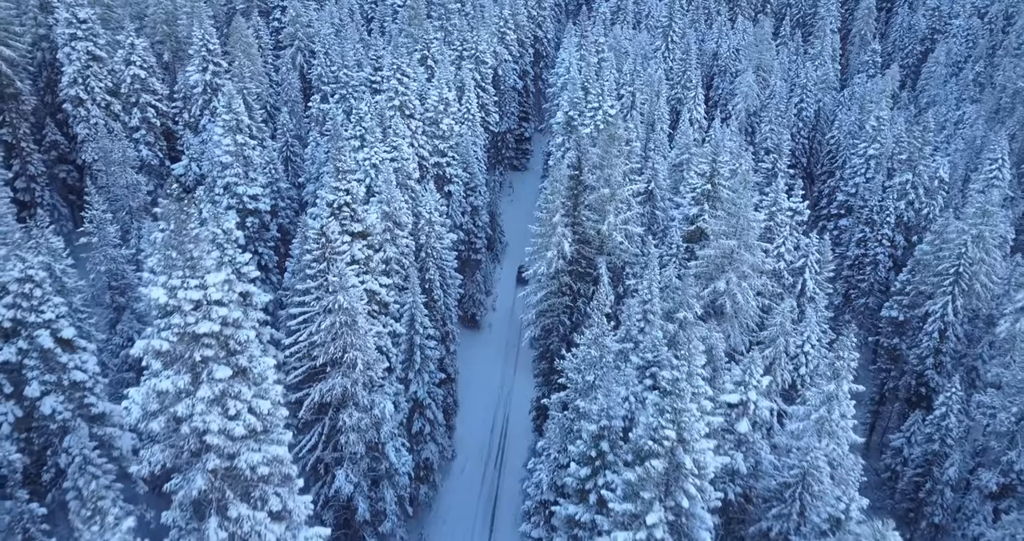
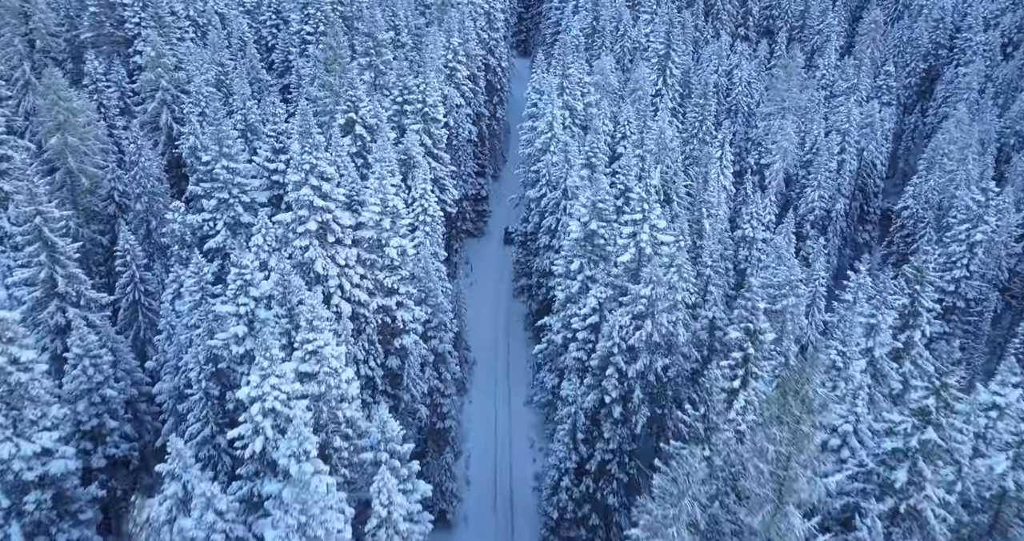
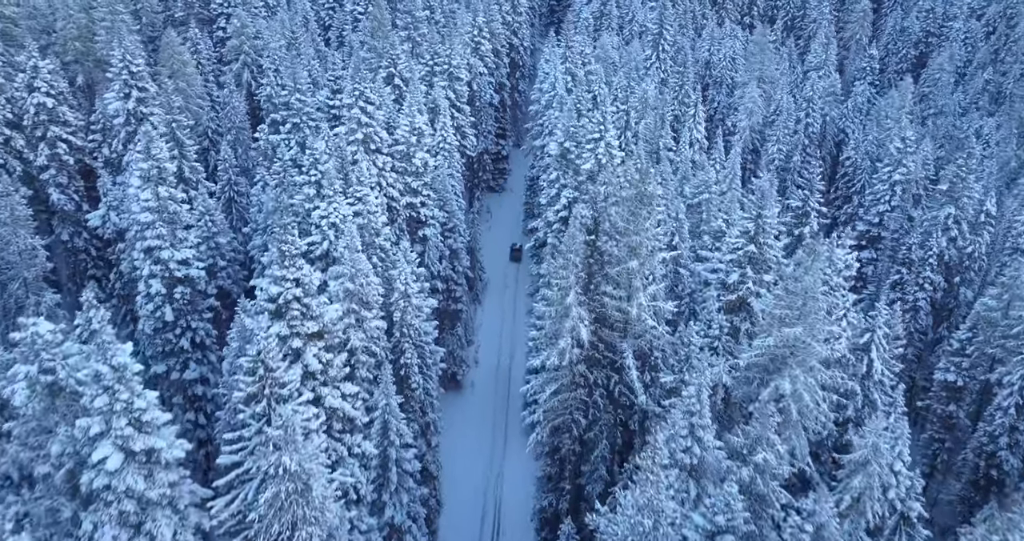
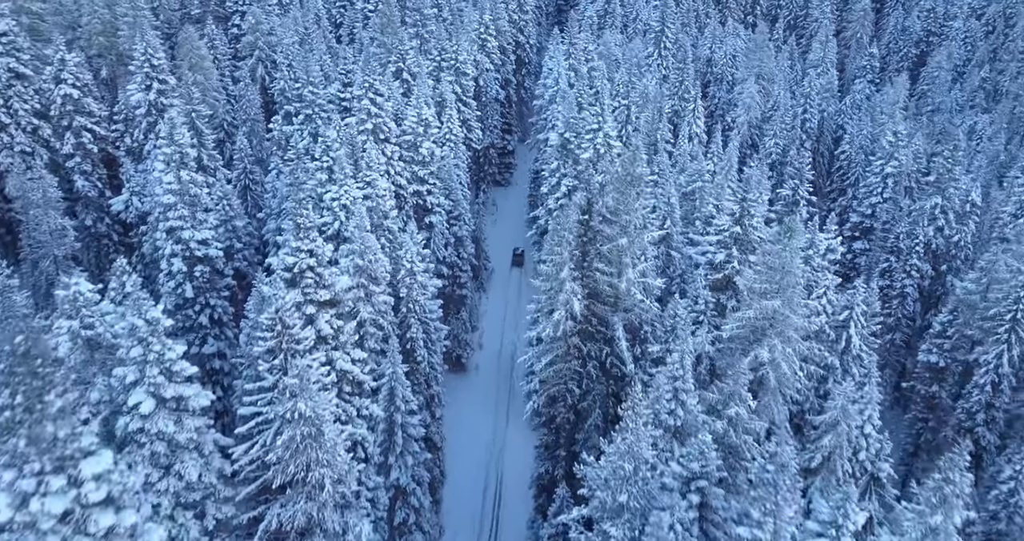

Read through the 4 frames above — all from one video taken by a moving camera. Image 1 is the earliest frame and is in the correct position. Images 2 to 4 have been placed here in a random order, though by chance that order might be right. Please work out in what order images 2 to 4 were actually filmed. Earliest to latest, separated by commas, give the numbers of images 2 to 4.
4, 3, 2
